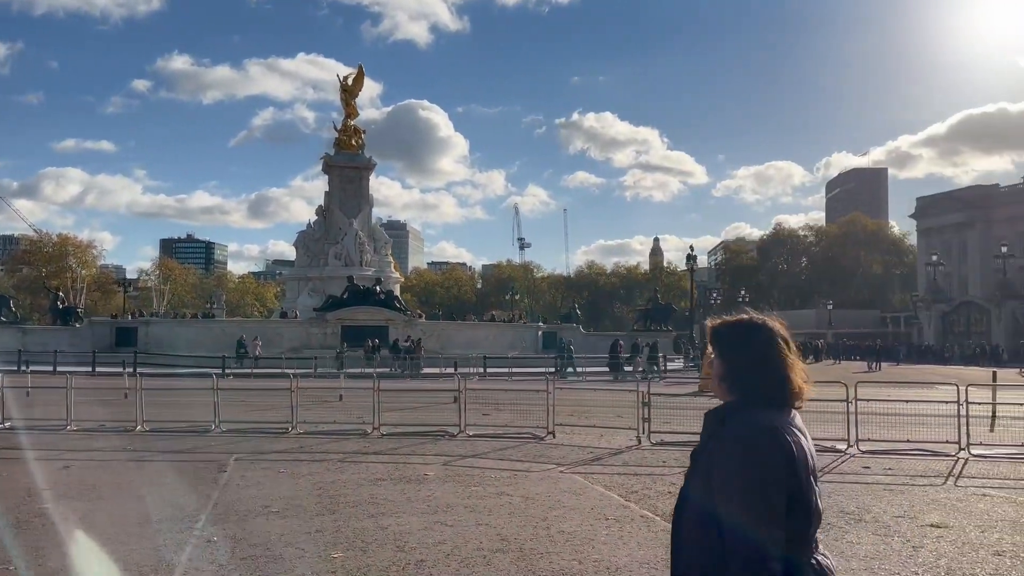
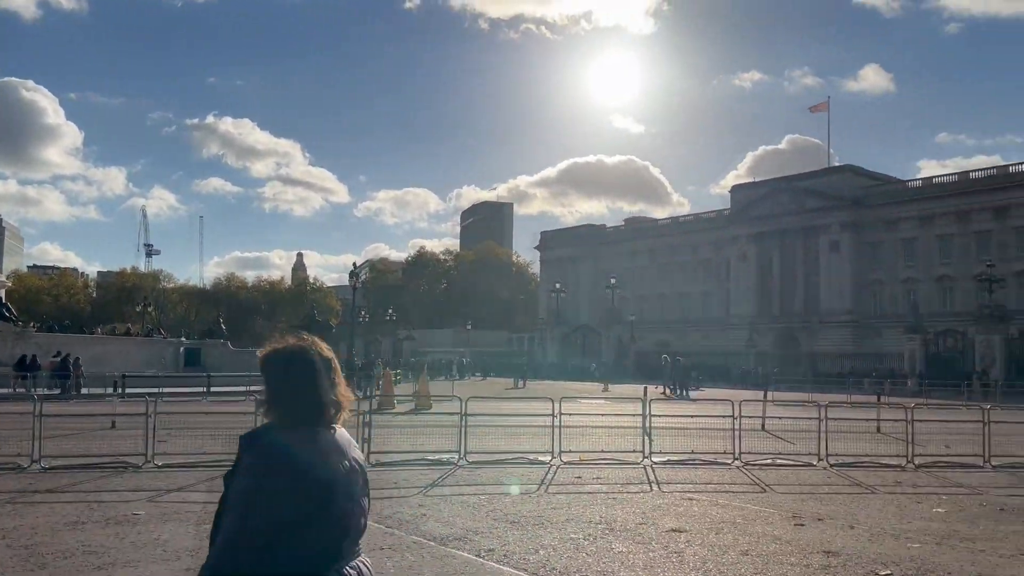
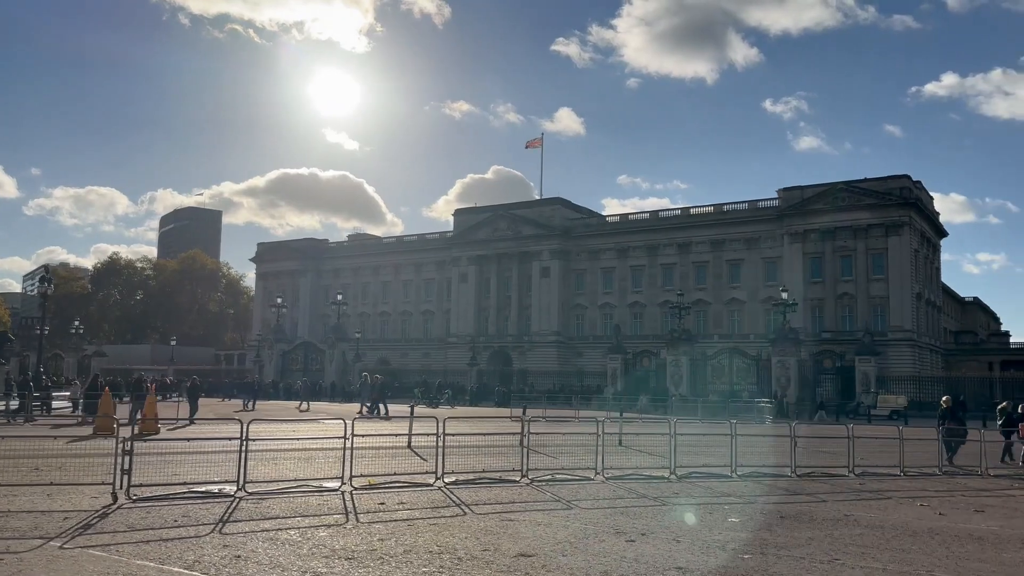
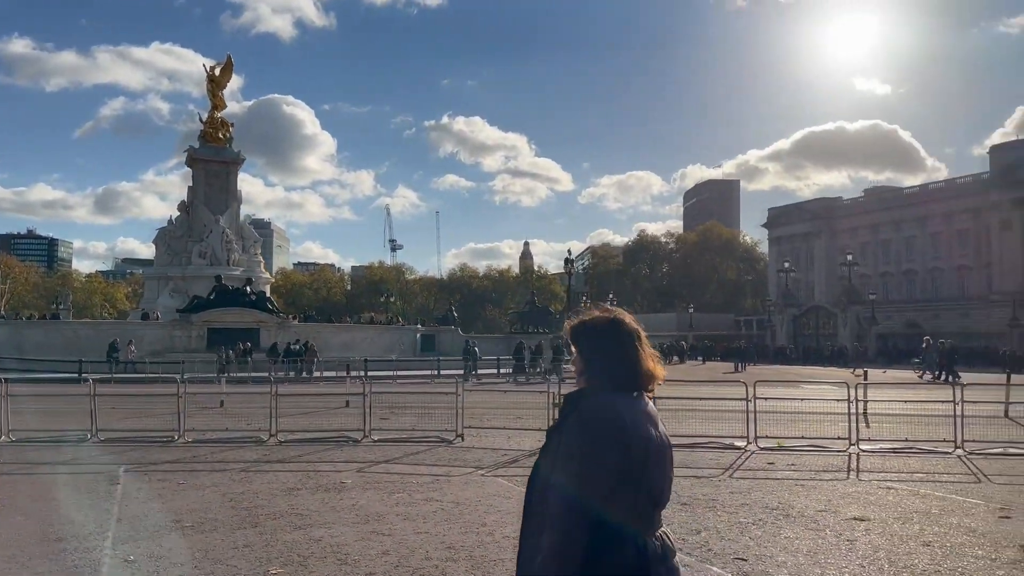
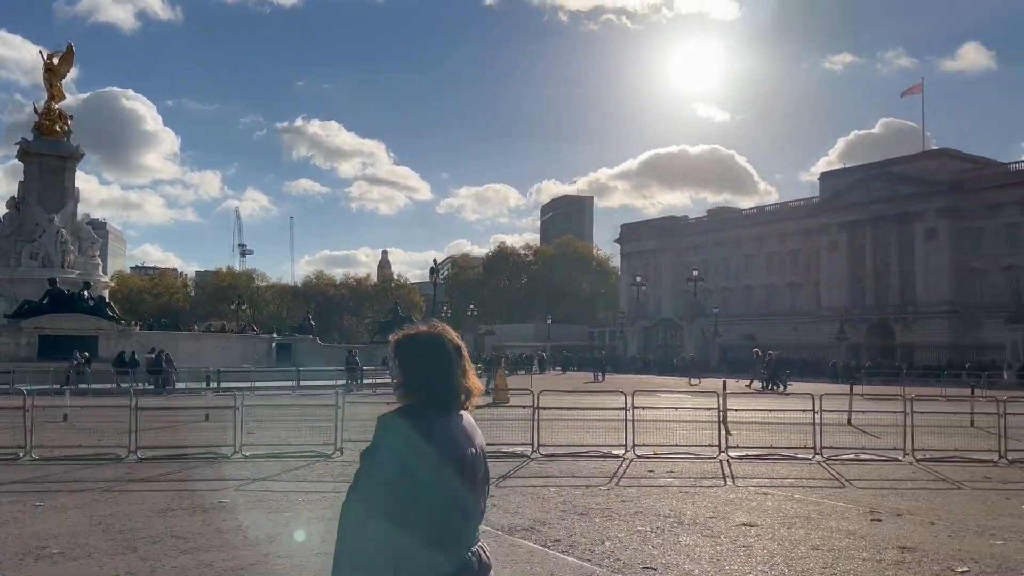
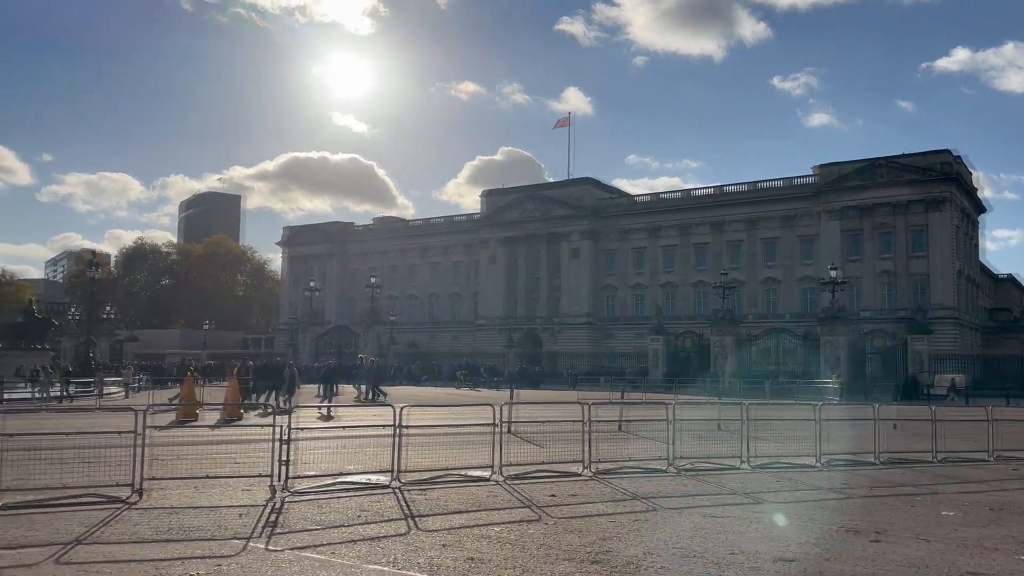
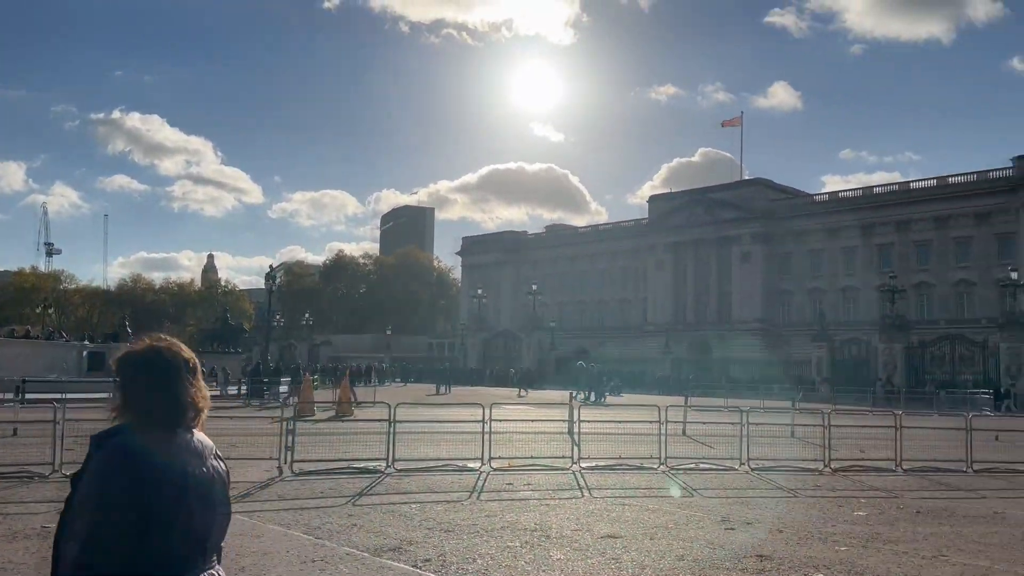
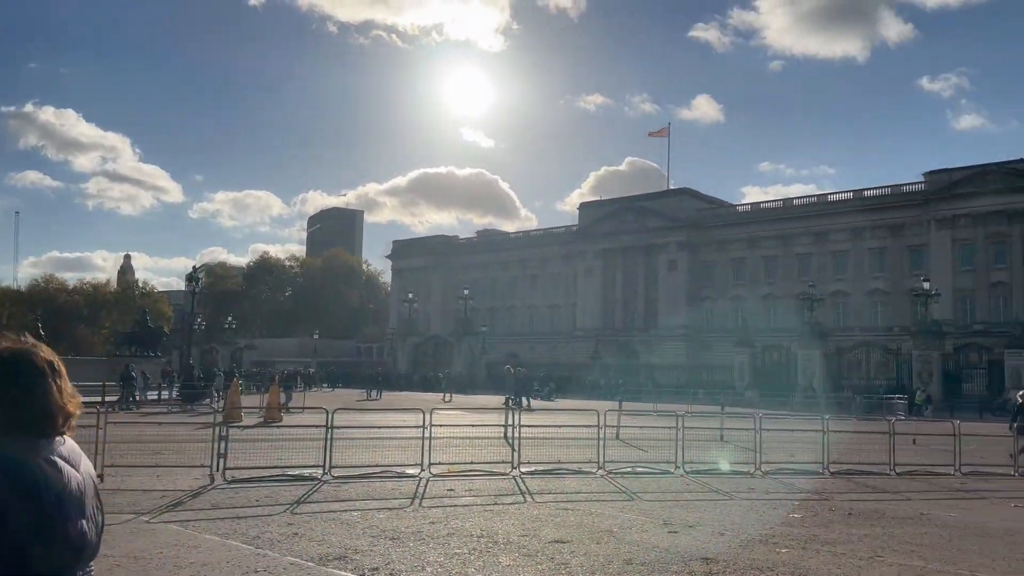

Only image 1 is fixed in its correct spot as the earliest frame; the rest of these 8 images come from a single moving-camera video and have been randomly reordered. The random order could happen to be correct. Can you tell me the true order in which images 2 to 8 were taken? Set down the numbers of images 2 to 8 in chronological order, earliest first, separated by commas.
4, 5, 2, 7, 8, 3, 6
